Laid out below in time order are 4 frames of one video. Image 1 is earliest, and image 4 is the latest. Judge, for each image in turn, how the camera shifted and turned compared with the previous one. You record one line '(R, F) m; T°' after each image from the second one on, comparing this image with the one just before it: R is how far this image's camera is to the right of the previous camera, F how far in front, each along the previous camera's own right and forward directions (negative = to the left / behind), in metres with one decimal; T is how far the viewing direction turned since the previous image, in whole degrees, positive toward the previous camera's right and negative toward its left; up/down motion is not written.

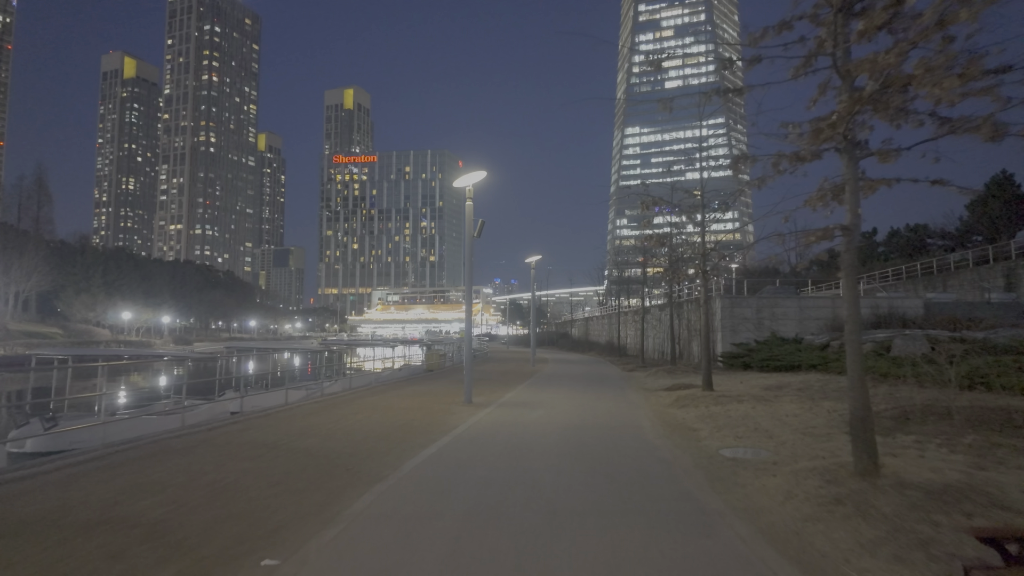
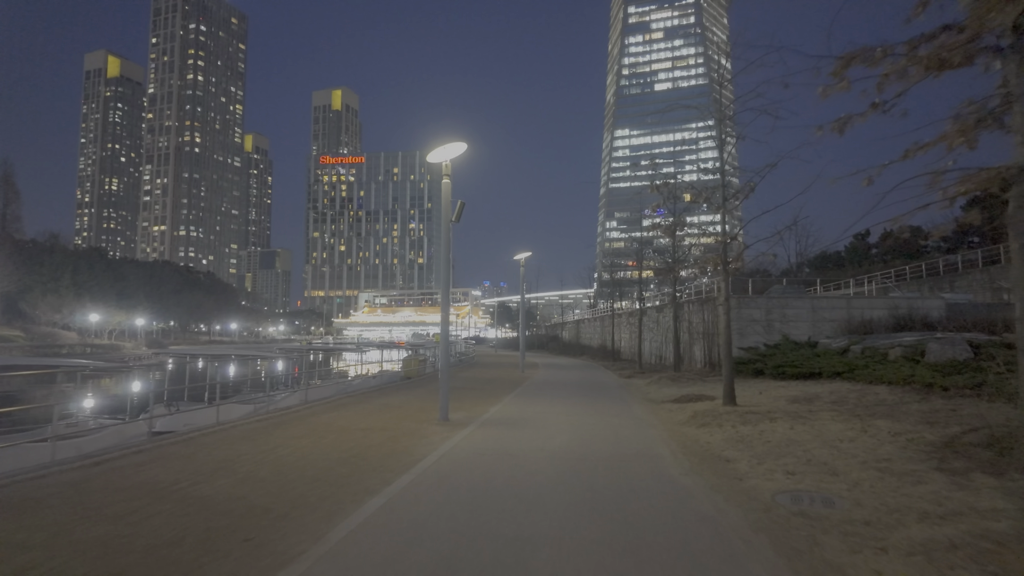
(+0.1, +2.4) m; +1°
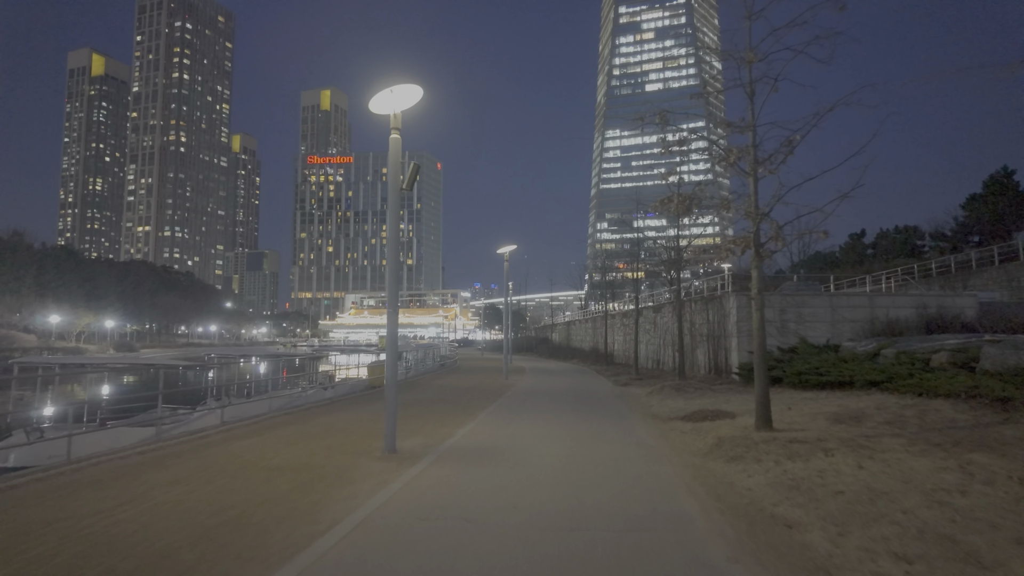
(+0.3, +2.9) m; +1°
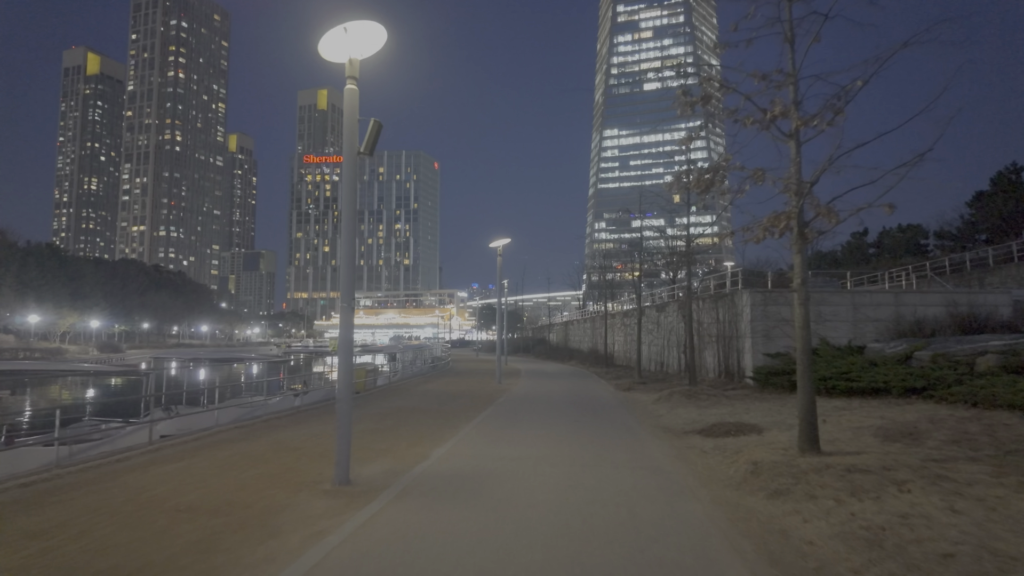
(+0.1, +1.9) m; 0°
